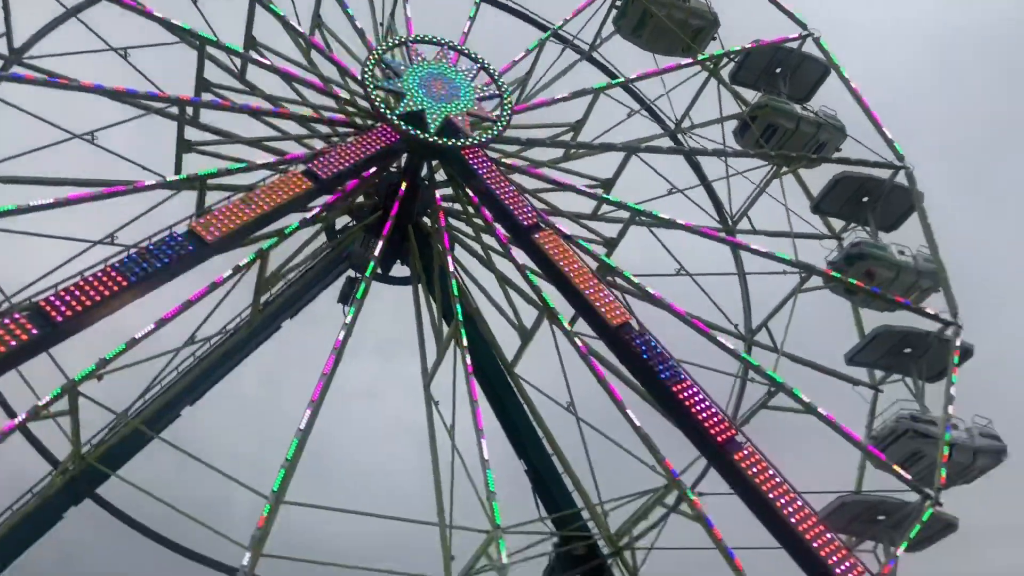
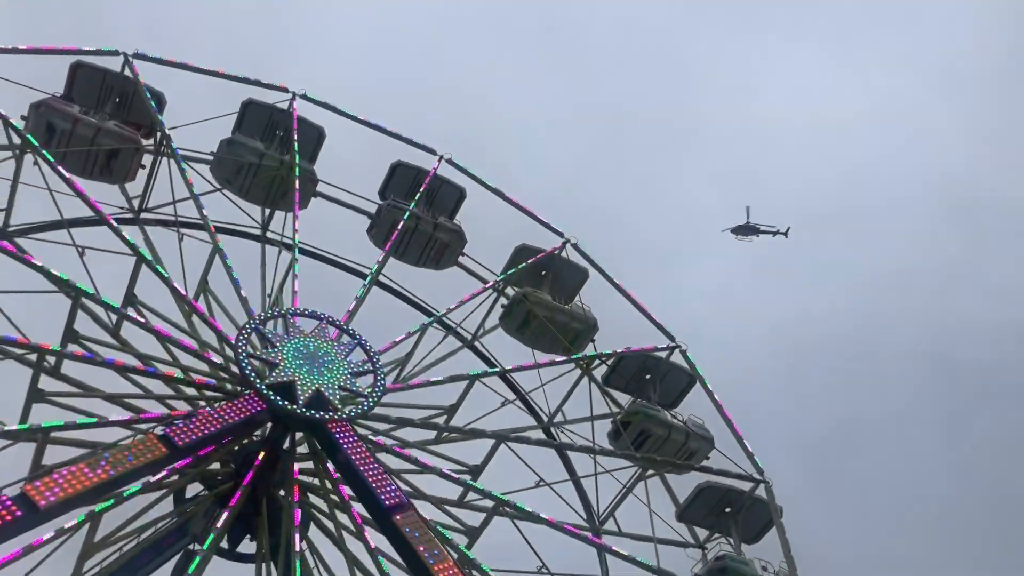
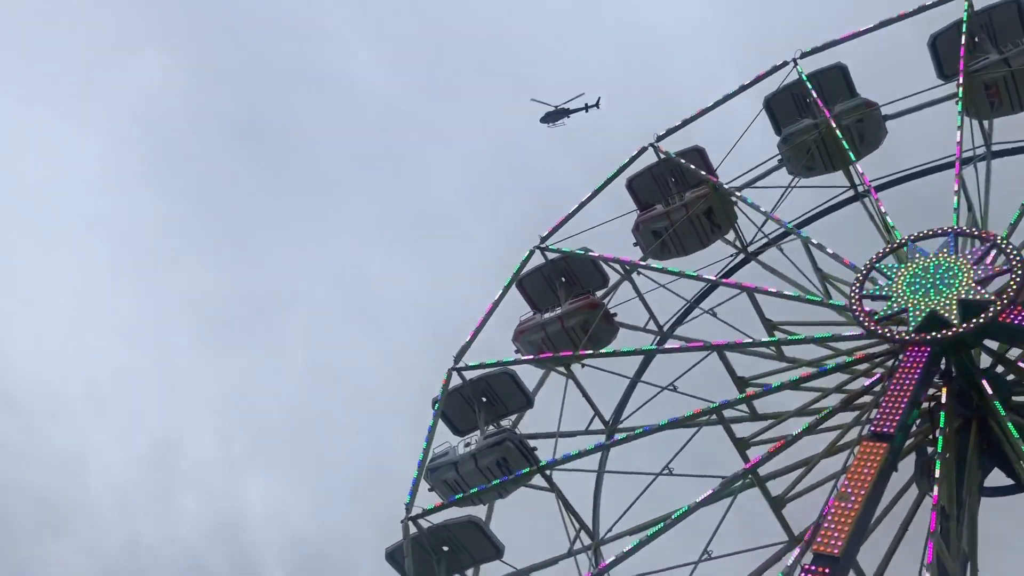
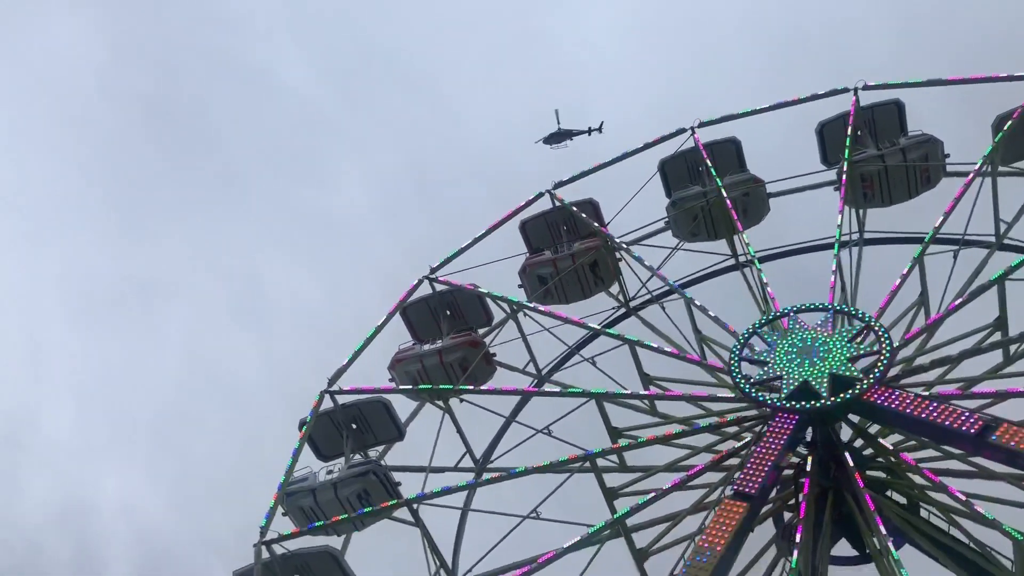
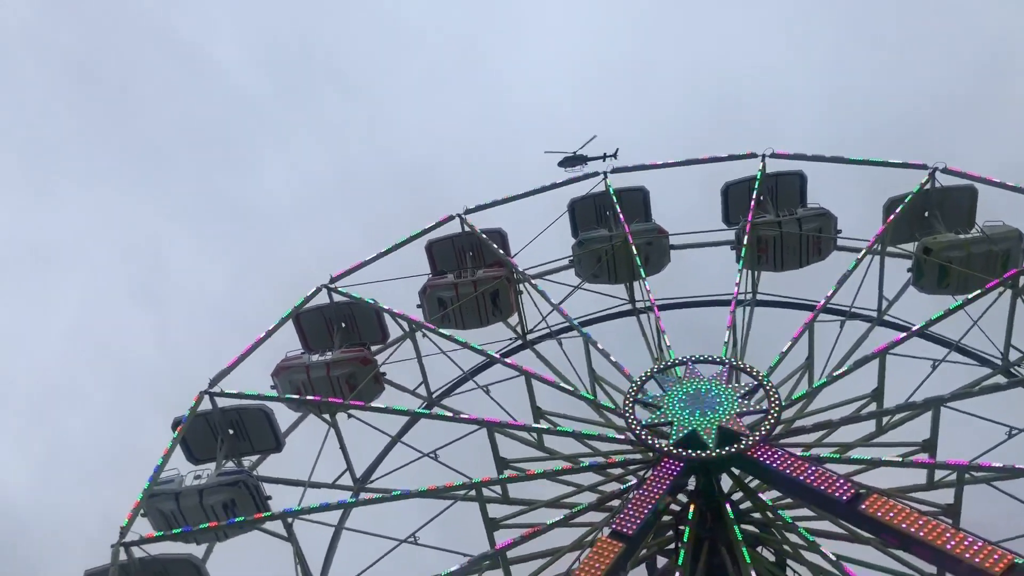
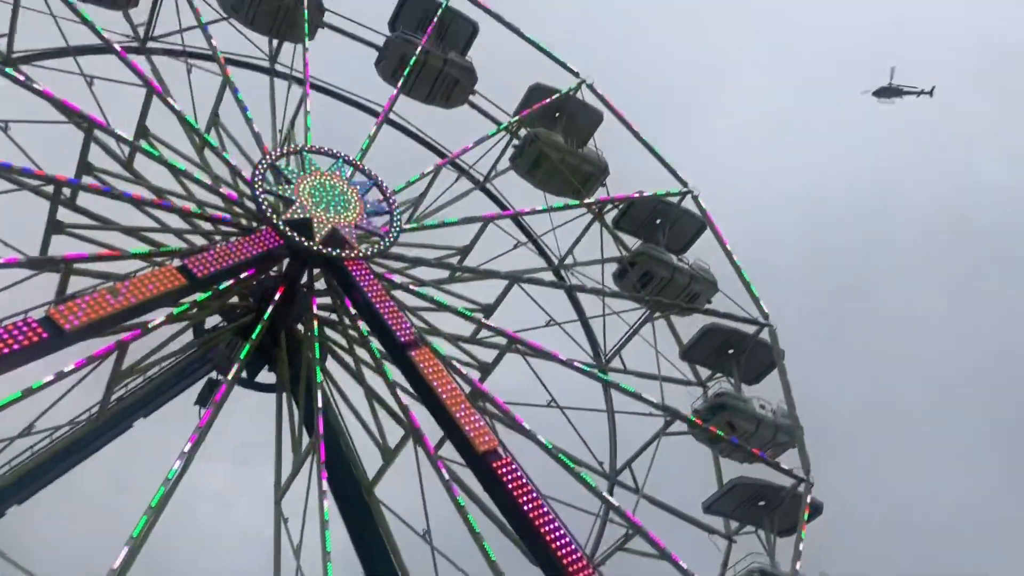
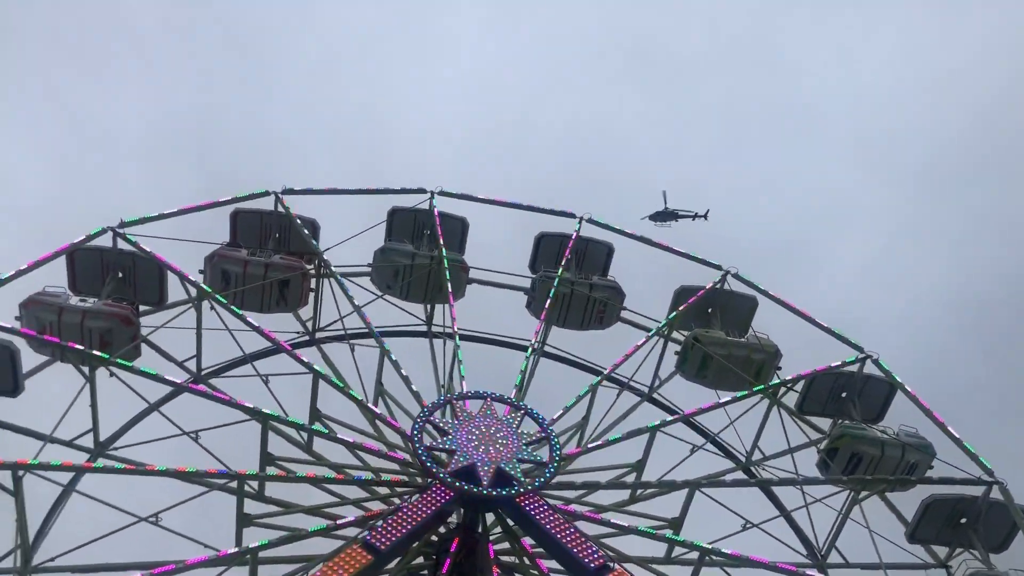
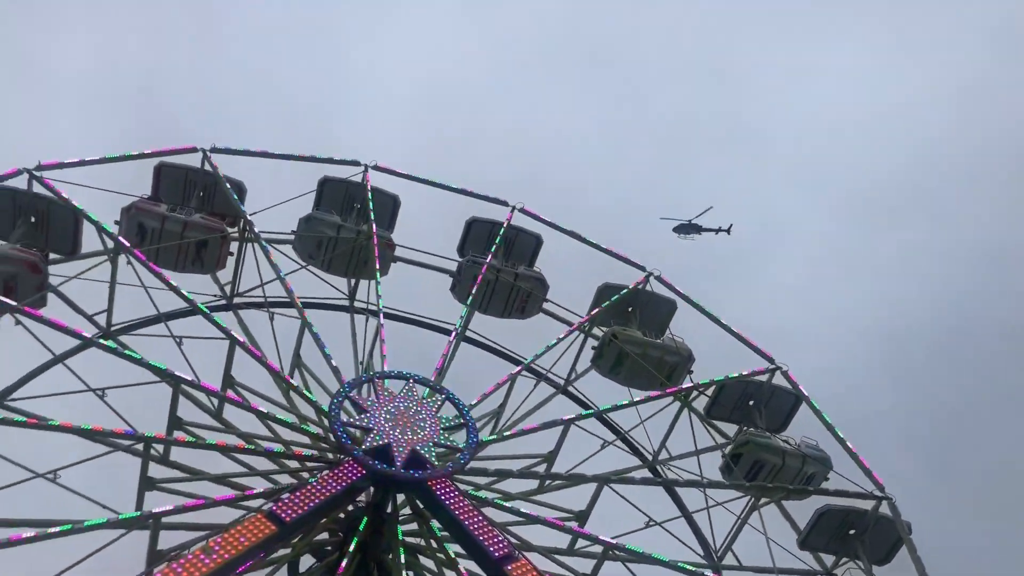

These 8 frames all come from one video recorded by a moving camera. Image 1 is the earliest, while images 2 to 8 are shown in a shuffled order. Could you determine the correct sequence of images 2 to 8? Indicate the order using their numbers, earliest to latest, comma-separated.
6, 2, 8, 7, 5, 4, 3
